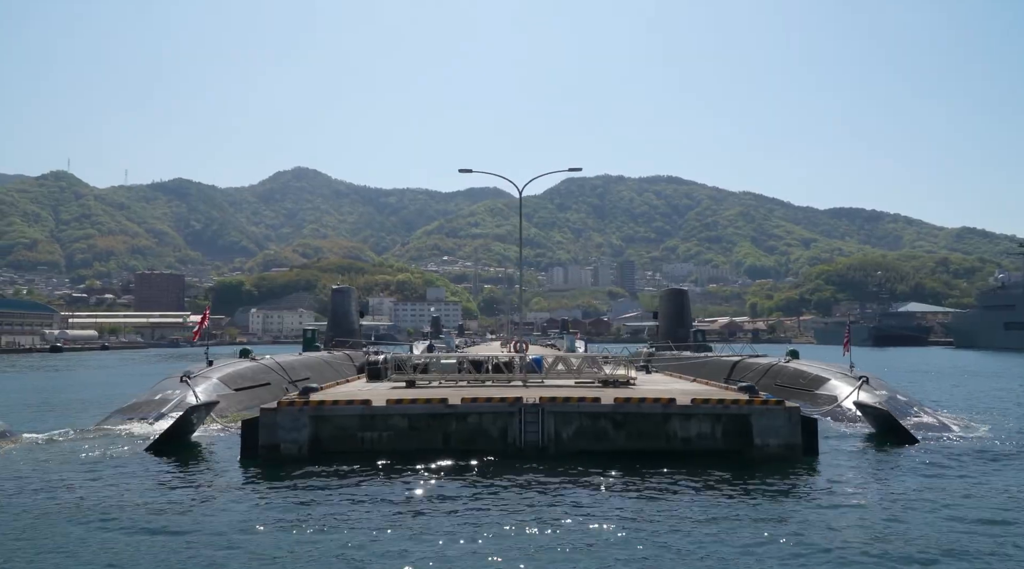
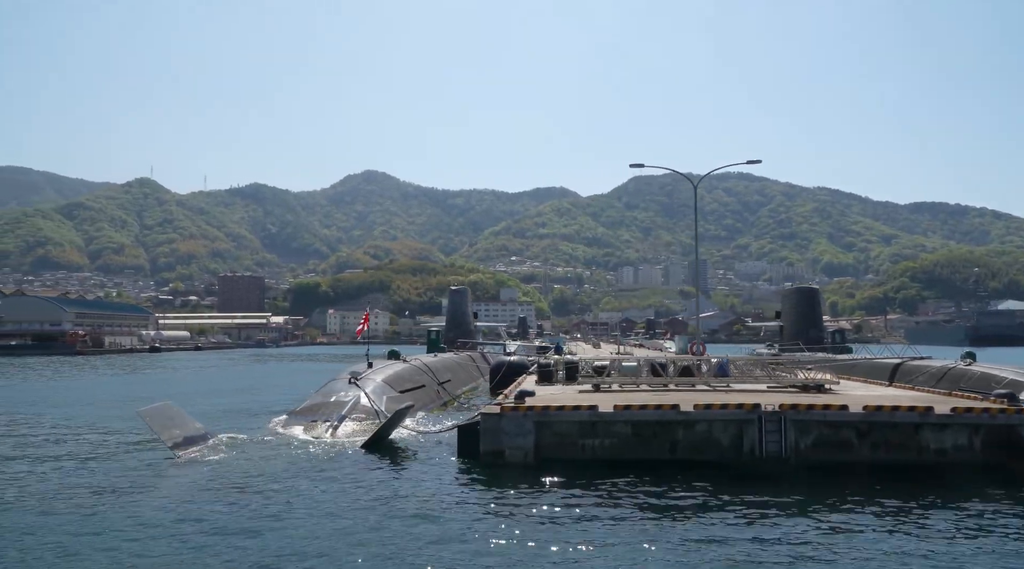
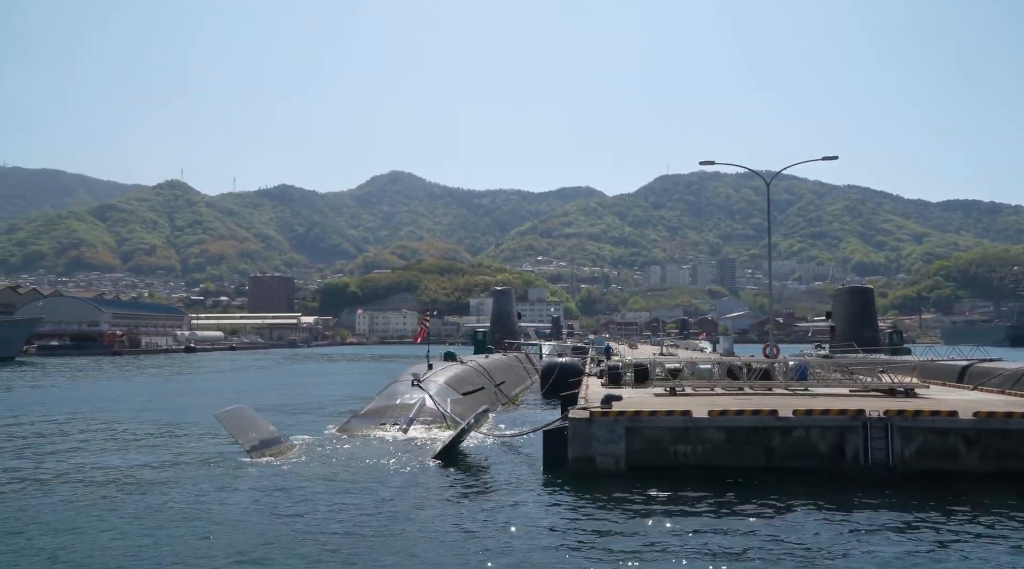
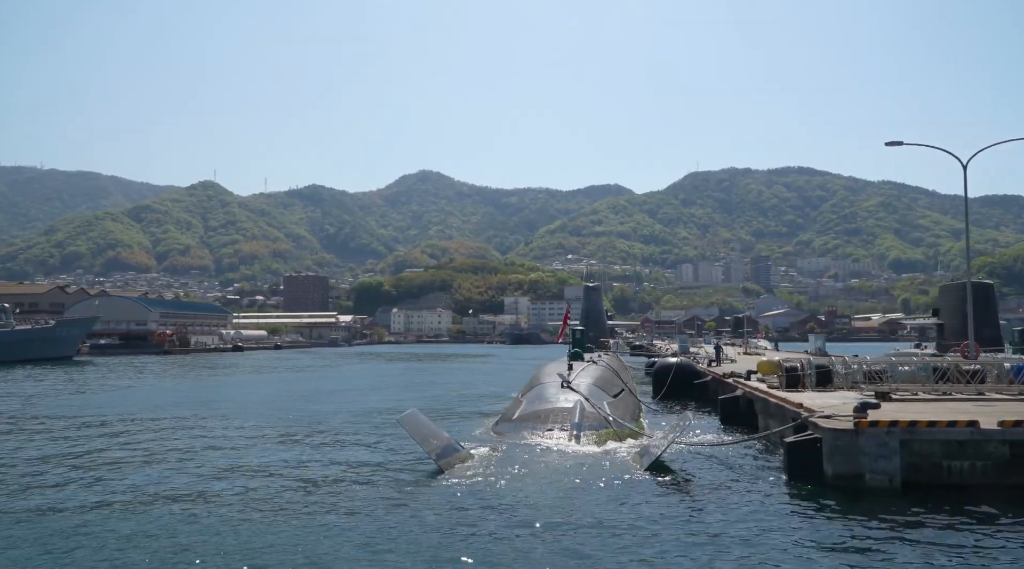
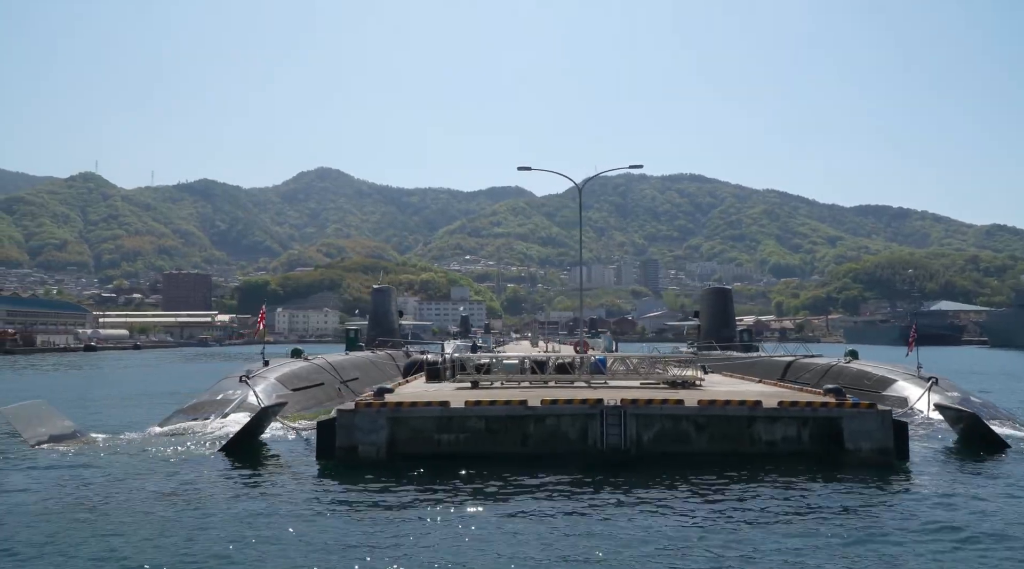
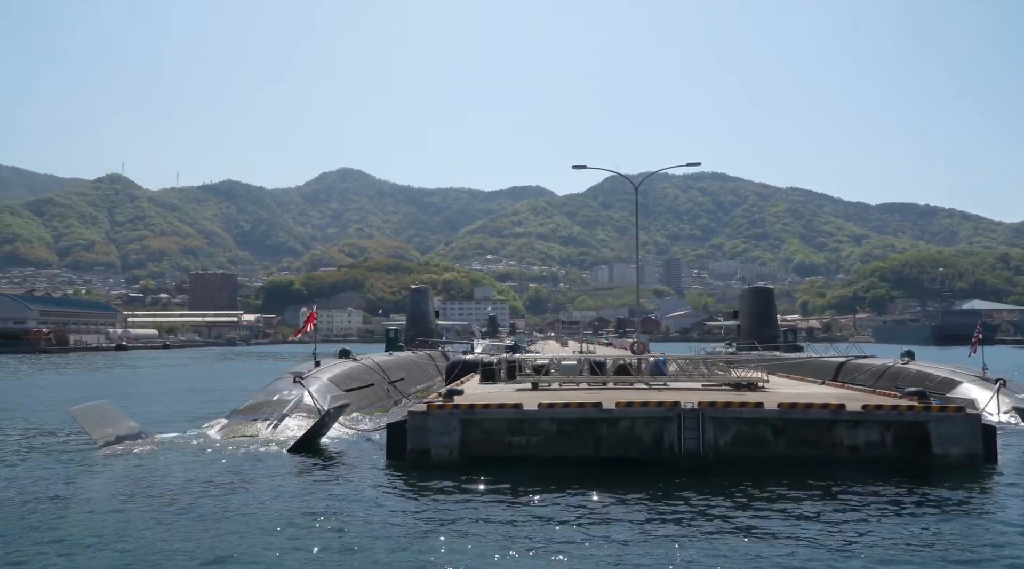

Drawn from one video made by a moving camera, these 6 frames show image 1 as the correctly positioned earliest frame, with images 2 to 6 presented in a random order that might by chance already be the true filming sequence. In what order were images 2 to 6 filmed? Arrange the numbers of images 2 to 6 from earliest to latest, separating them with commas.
5, 6, 2, 3, 4
